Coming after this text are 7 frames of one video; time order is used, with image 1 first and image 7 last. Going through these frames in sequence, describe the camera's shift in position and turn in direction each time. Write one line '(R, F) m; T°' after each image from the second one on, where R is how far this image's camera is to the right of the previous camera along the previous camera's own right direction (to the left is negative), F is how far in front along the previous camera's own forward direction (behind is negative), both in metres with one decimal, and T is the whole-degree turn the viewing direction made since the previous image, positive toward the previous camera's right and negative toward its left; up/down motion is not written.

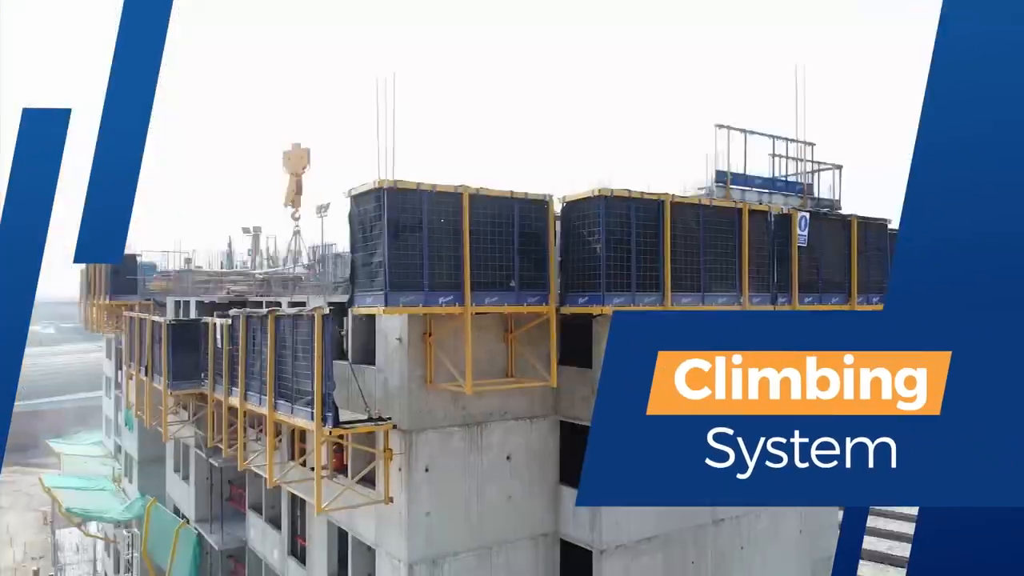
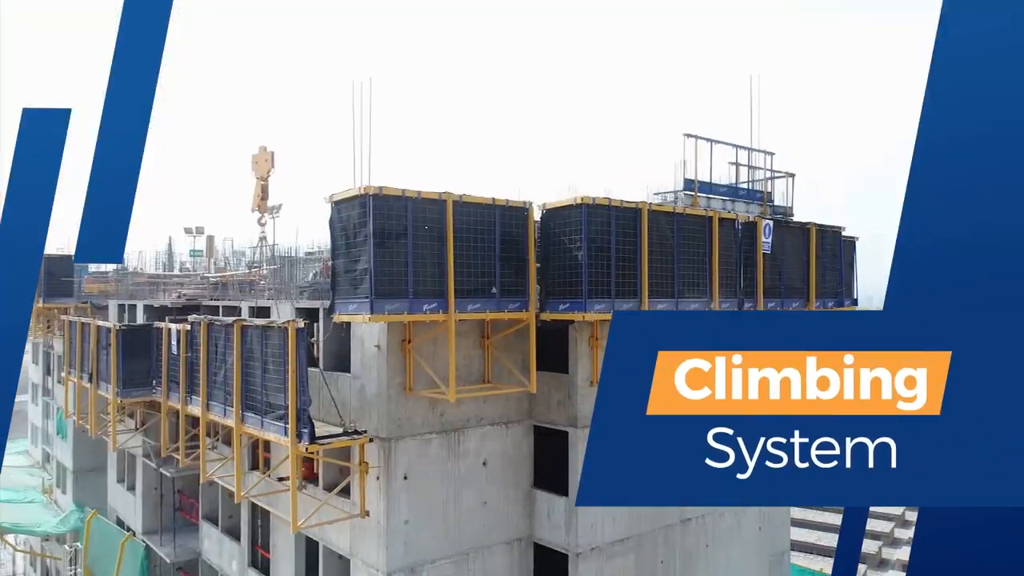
(-0.4, -0.1) m; +2°
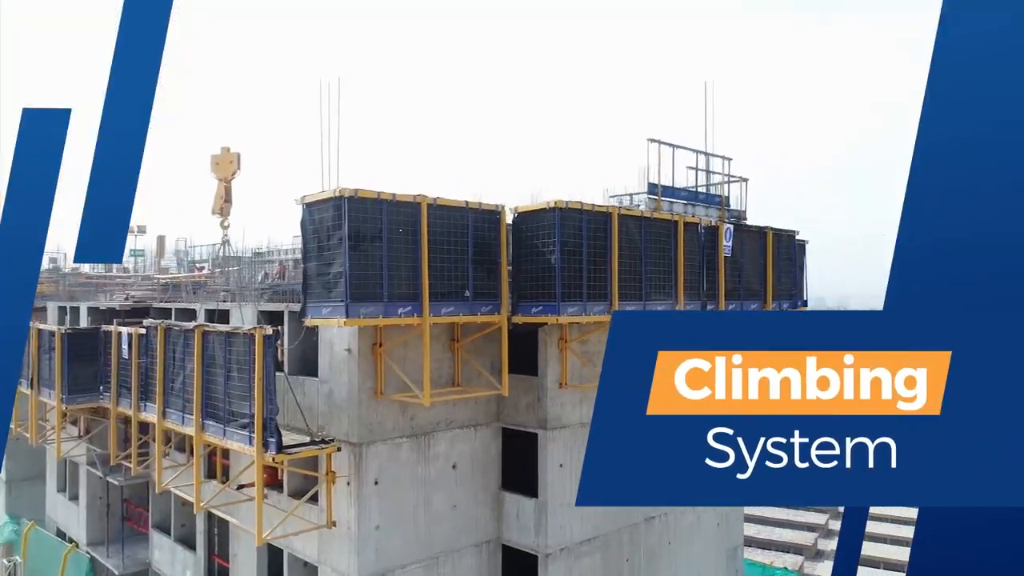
(-0.4, +0.1) m; +3°
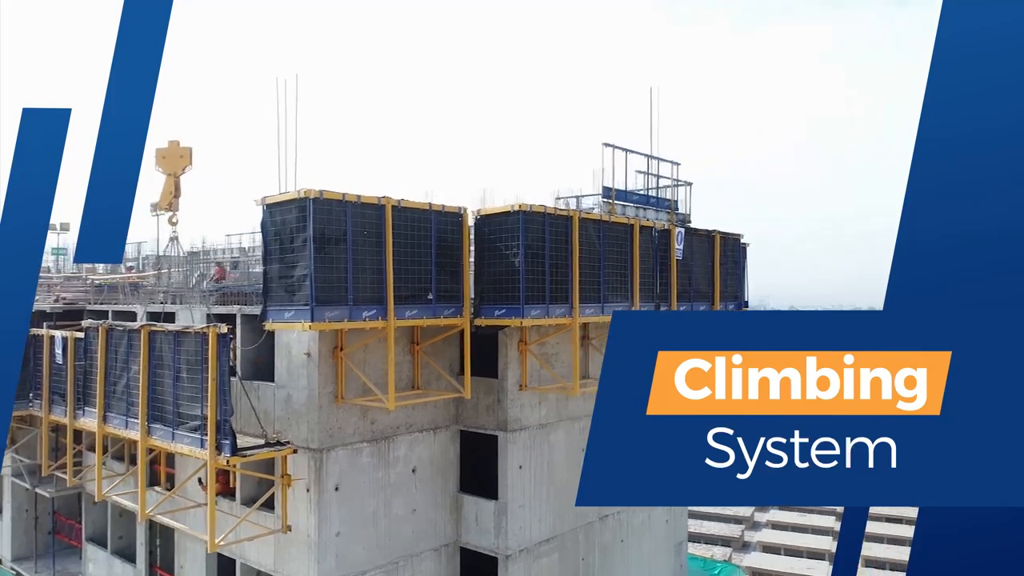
(-0.4, +0.2) m; +4°
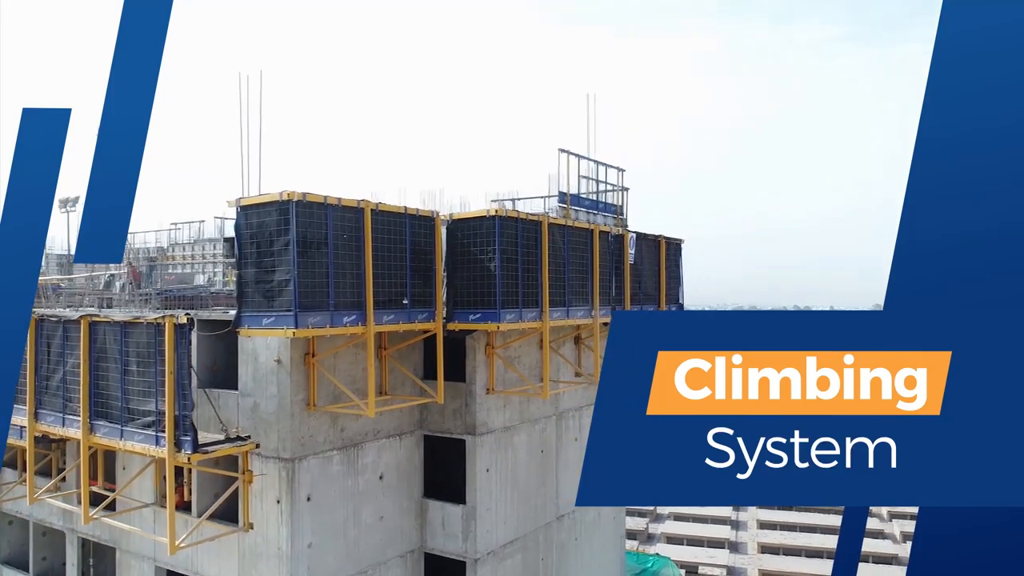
(-0.3, +0.1) m; +3°
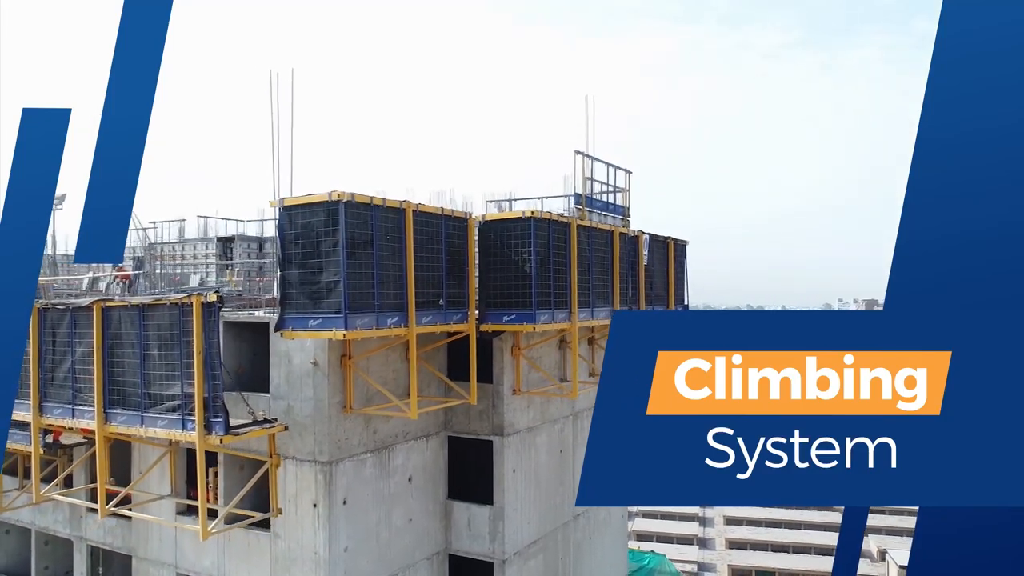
(+0.3, -0.1) m; -2°
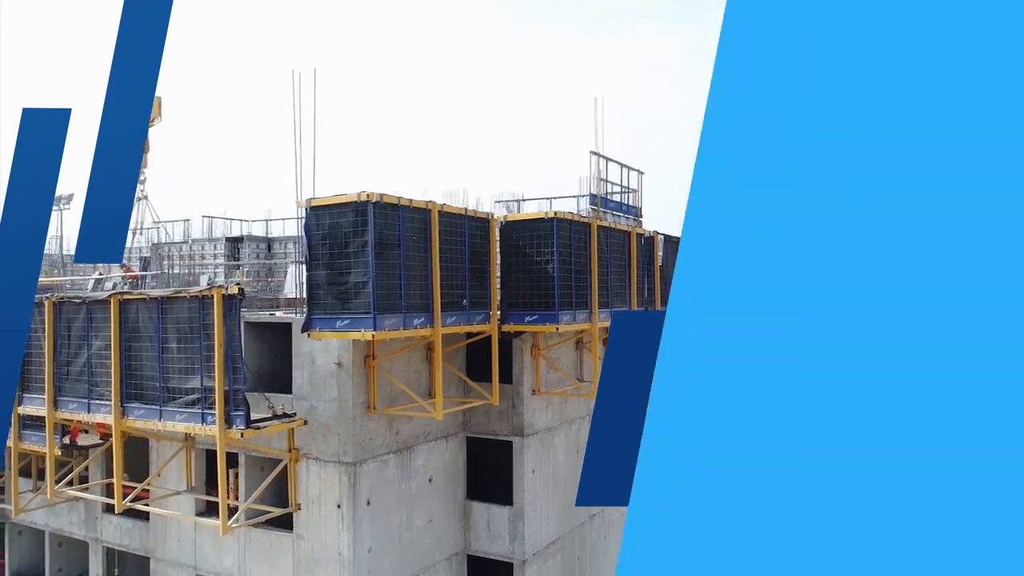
(-0.2, -0.2) m; -1°
